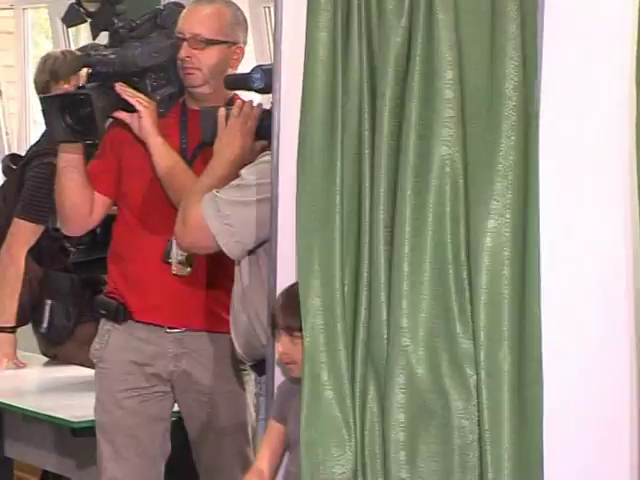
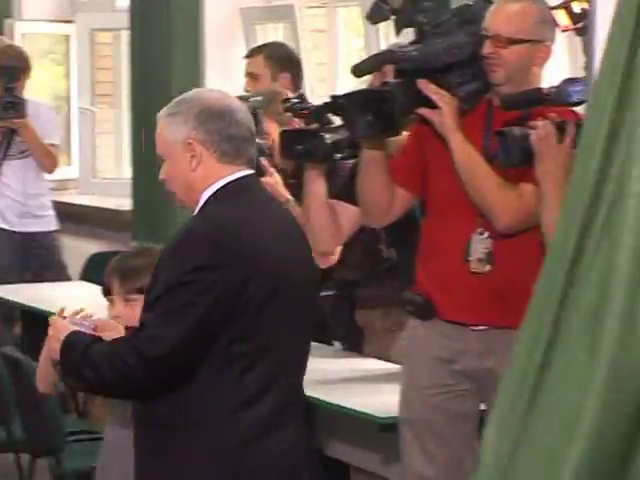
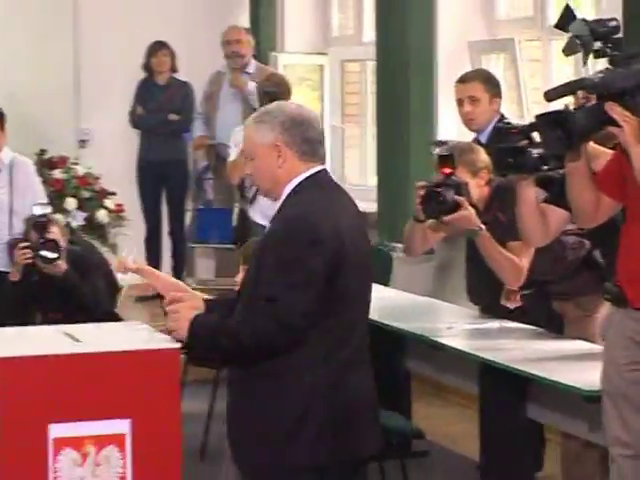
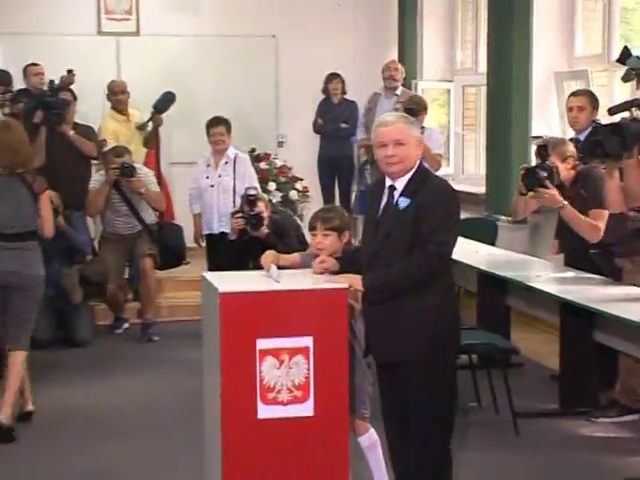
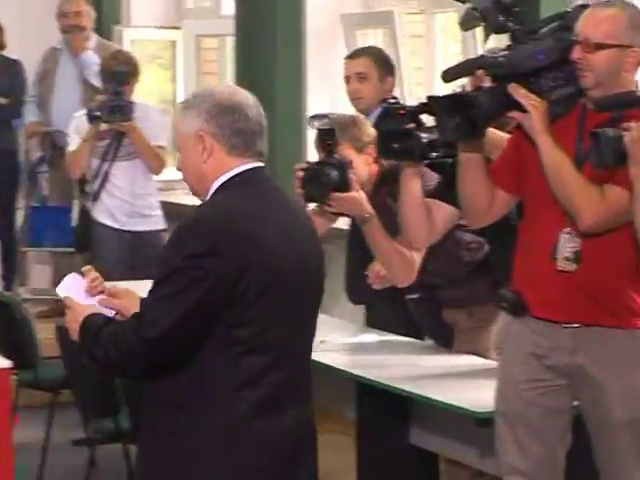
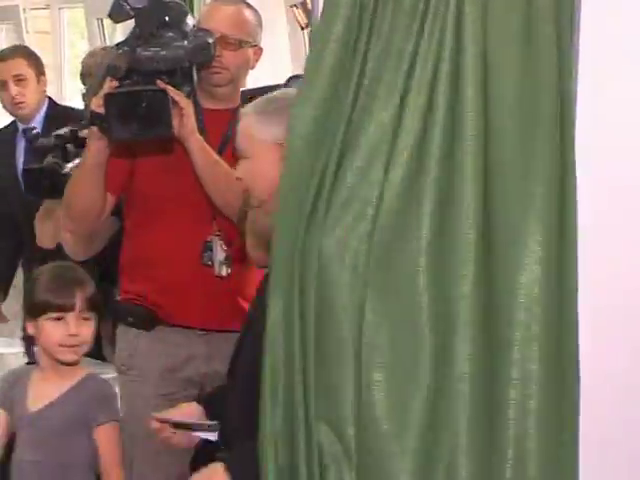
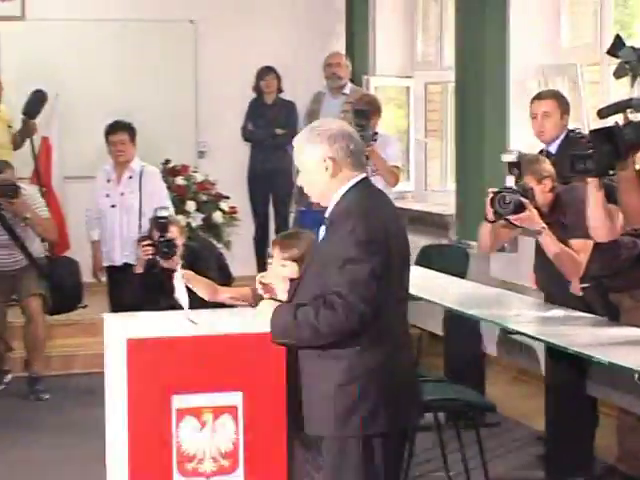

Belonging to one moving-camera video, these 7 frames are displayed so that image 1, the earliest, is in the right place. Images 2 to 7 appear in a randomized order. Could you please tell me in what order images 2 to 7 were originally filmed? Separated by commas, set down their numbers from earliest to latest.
6, 2, 5, 3, 7, 4
